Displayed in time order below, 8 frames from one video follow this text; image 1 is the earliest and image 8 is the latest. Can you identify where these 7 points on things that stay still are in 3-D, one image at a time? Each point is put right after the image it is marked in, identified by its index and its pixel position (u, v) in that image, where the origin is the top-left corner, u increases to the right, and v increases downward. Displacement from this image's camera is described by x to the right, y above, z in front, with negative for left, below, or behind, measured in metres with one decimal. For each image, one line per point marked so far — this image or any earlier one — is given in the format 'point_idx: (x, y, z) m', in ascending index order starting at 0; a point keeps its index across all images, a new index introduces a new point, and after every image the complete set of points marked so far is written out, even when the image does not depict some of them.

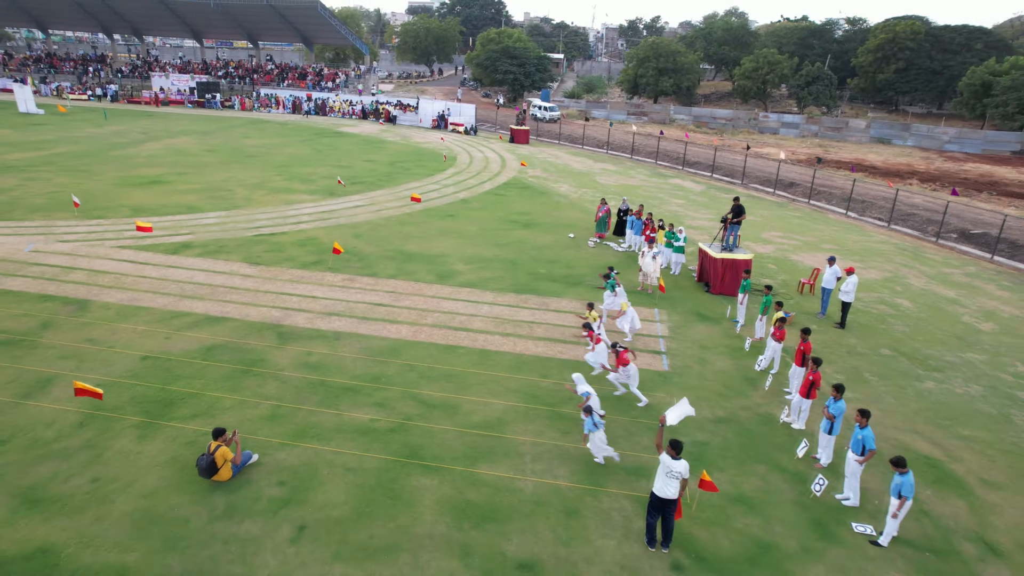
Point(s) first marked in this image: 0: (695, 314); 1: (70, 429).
0: (+4.0, -0.5, +14.2) m
1: (-5.9, -1.9, +8.8) m
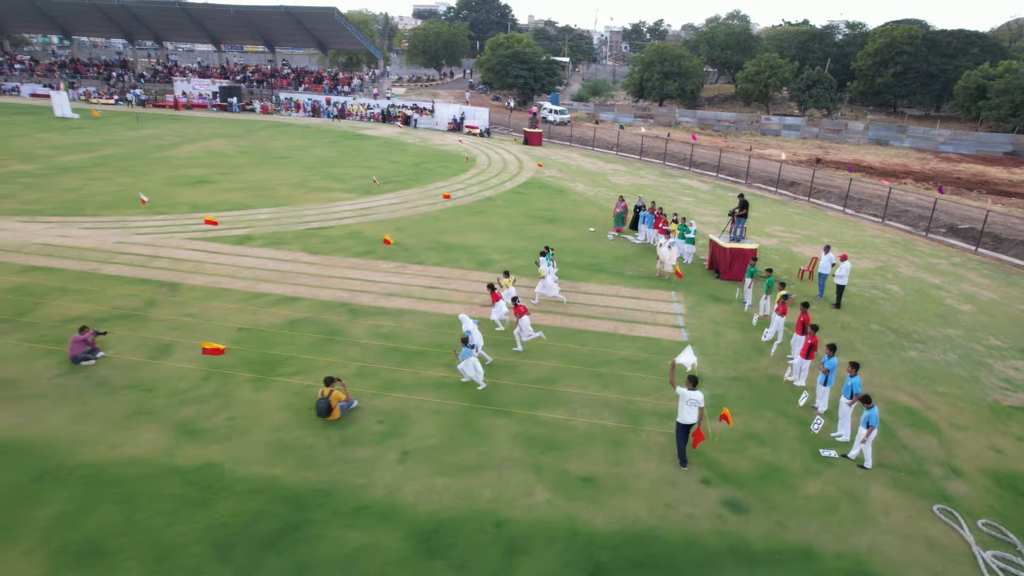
0: (+4.8, -0.2, +16.1) m
1: (-5.0, -1.5, +10.7) m
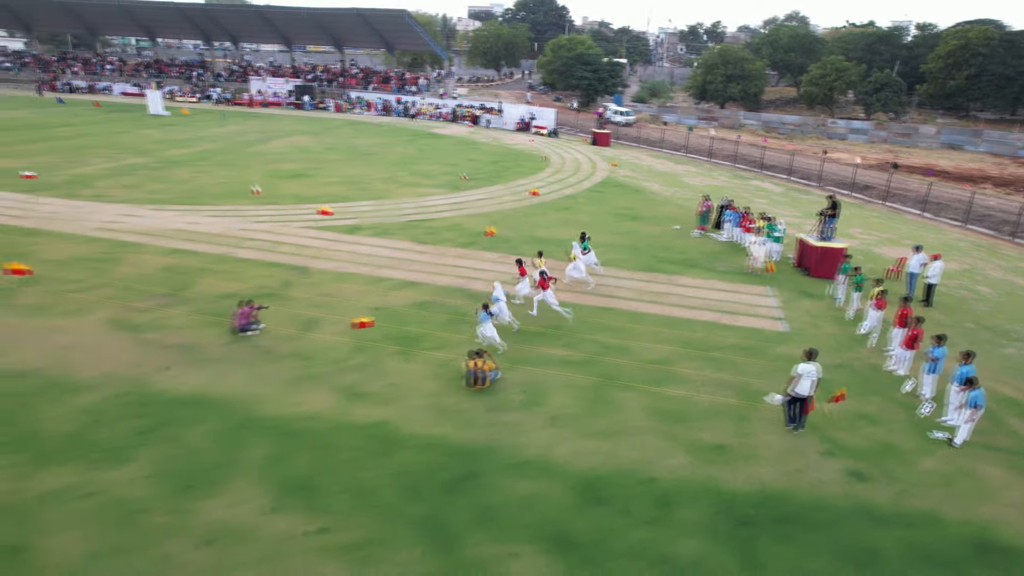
0: (+7.3, -0.1, +16.7) m
1: (-2.9, -1.2, +11.9) m
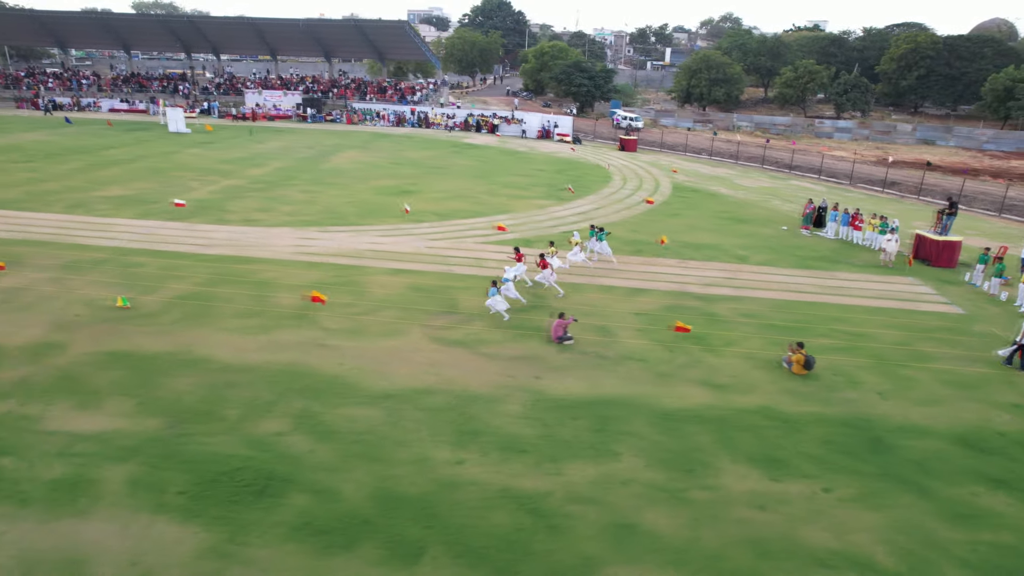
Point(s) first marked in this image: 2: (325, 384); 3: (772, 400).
0: (+12.7, +0.3, +19.7) m
1: (+3.2, -1.3, +13.8) m
2: (-3.2, -1.7, +11.9) m
3: (+4.7, -2.0, +12.1) m
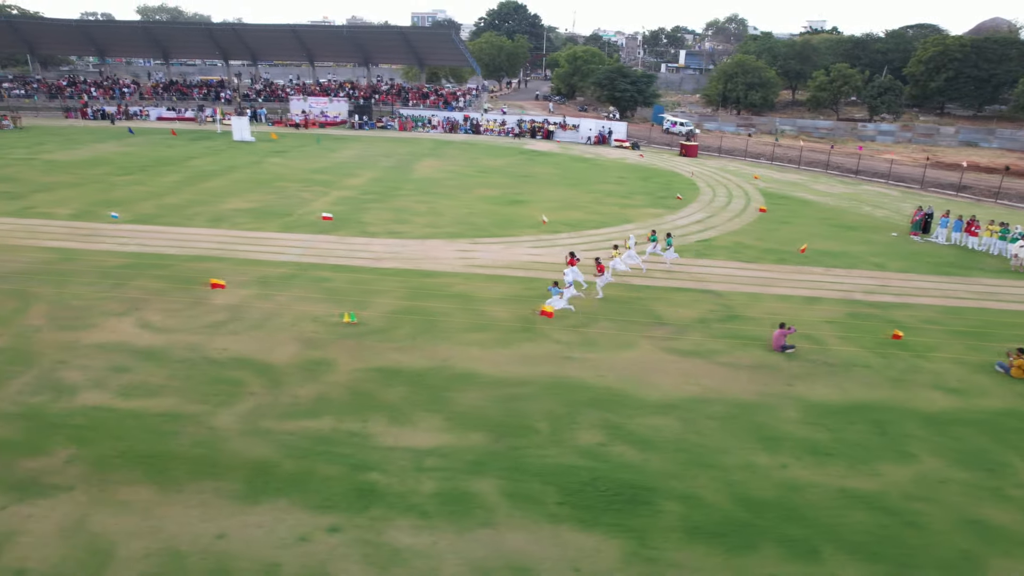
0: (+17.5, +0.1, +20.7) m
1: (+8.1, -1.6, +14.6) m
2: (+1.8, -2.1, +12.6) m
3: (+9.7, -2.2, +12.9) m
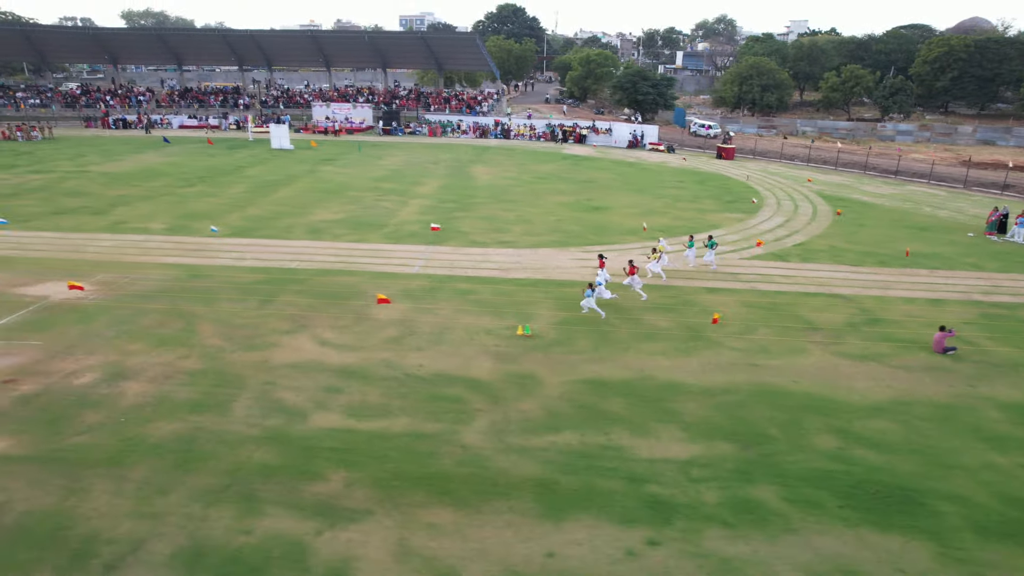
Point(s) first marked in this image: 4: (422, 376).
0: (+21.2, +0.3, +21.6) m
1: (+12.1, -1.6, +15.1) m
2: (+5.9, -2.2, +13.0) m
3: (+13.8, -2.2, +13.6) m
4: (-1.8, -1.8, +13.5) m
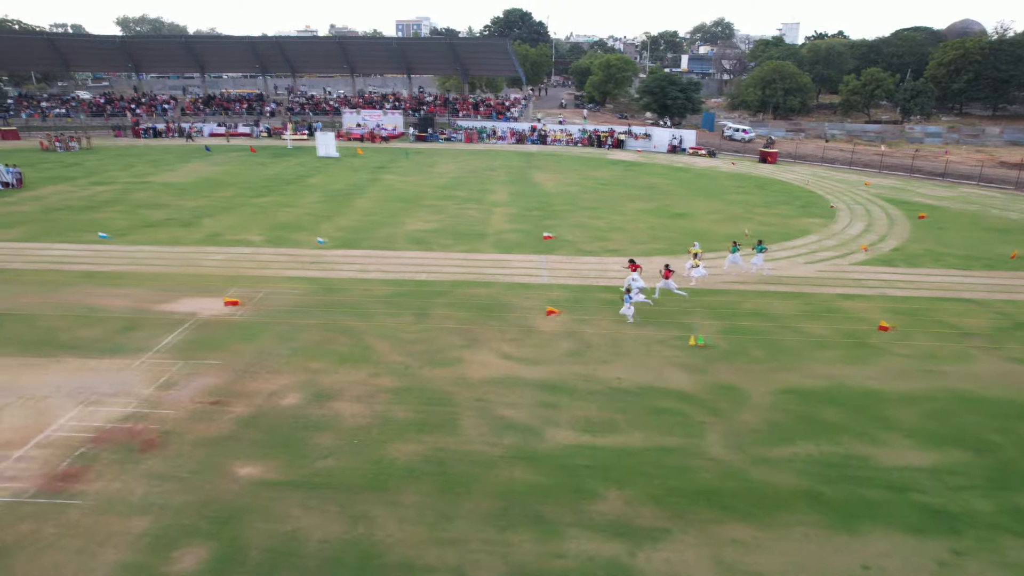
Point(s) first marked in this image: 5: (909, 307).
0: (+25.1, +0.3, +22.1) m
1: (+16.2, -1.7, +15.5) m
2: (+10.0, -2.4, +13.1) m
3: (+17.9, -2.3, +13.9) m
4: (+2.3, -2.1, +13.4) m
5: (+11.1, -0.5, +18.6) m
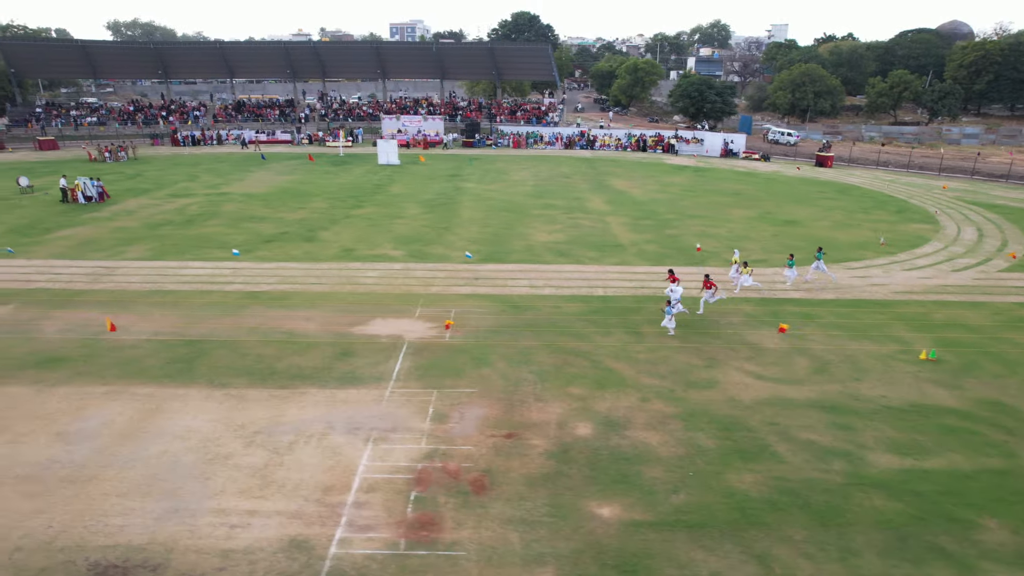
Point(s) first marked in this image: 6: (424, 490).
0: (+30.2, +0.3, +22.7) m
1: (+21.6, -1.8, +15.7) m
2: (+15.5, -2.6, +13.1) m
3: (+23.4, -2.4, +14.2) m
4: (+7.8, -2.4, +13.2) m
5: (+16.4, -0.7, +18.7) m
6: (-1.4, -3.2, +10.5) m
